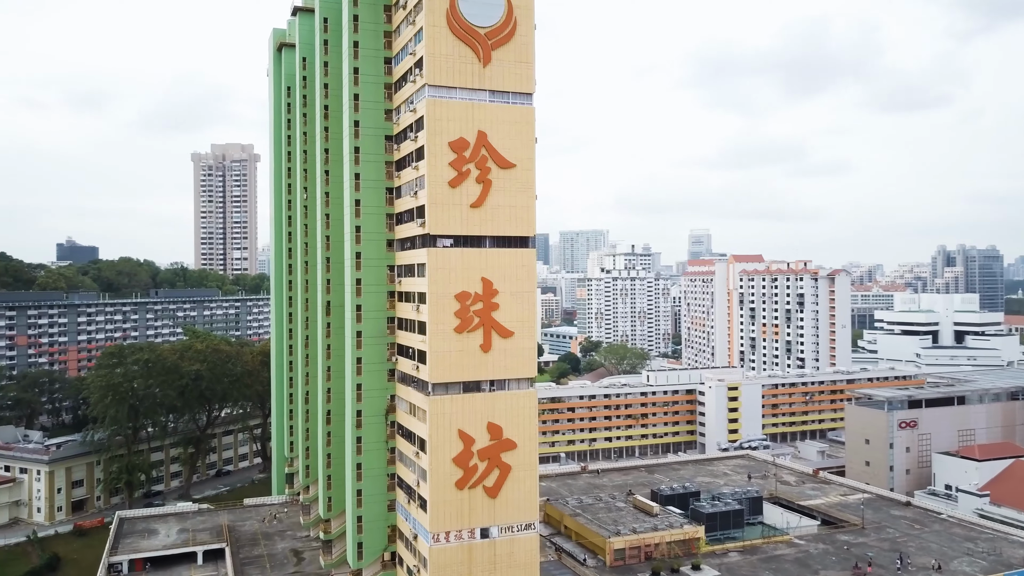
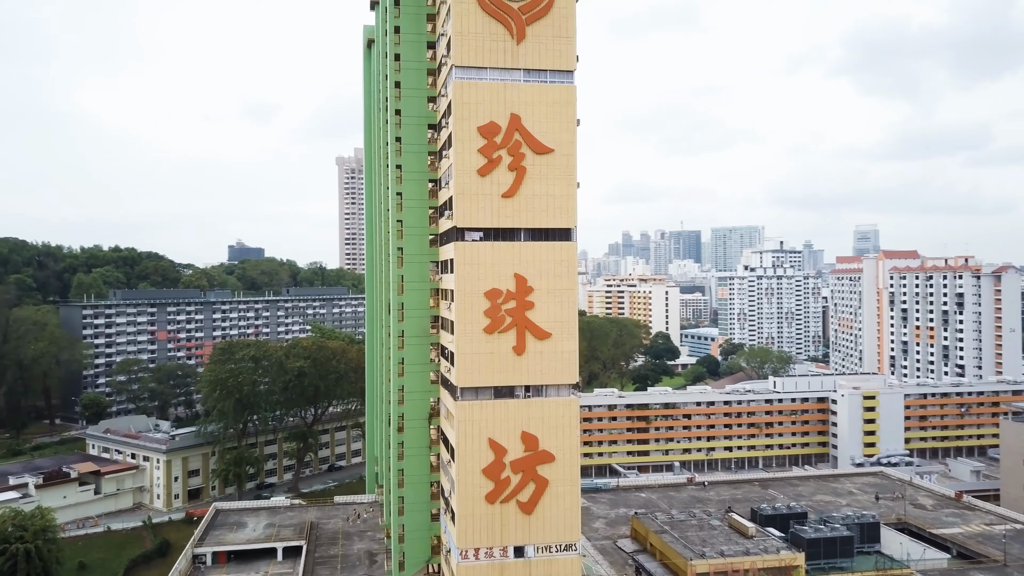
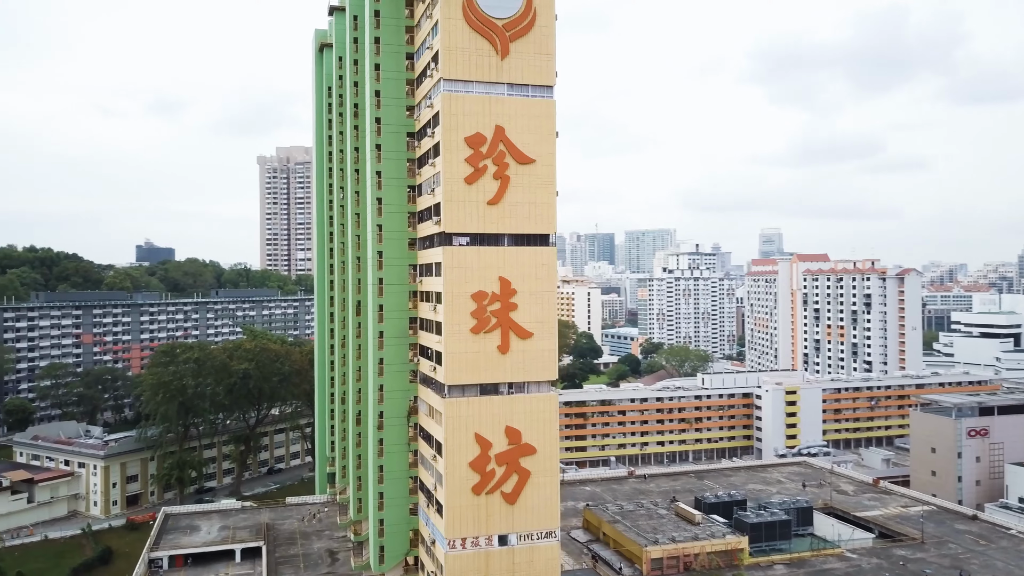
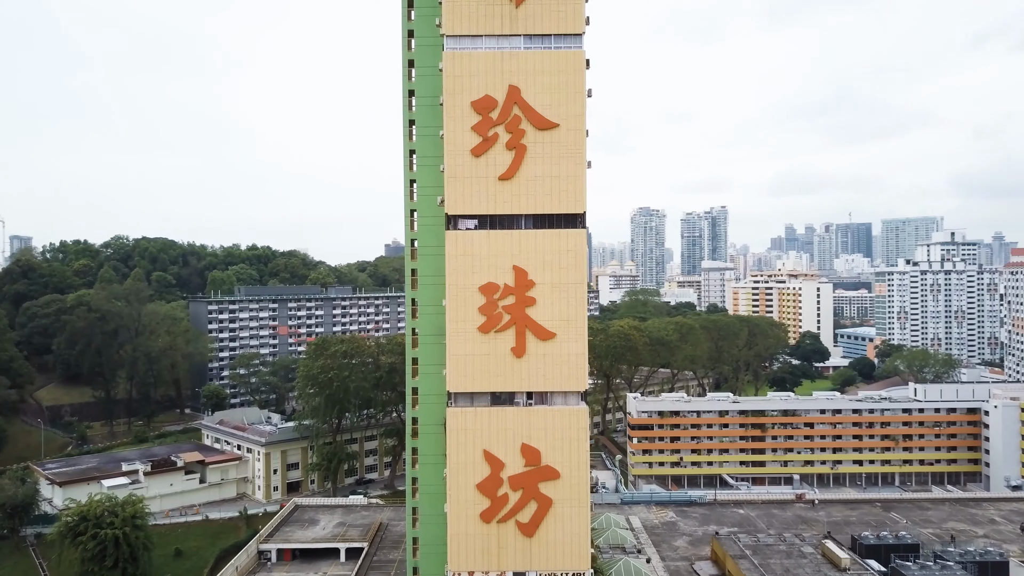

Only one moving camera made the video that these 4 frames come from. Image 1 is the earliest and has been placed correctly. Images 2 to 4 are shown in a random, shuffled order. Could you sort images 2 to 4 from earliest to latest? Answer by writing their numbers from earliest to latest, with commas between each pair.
3, 2, 4
